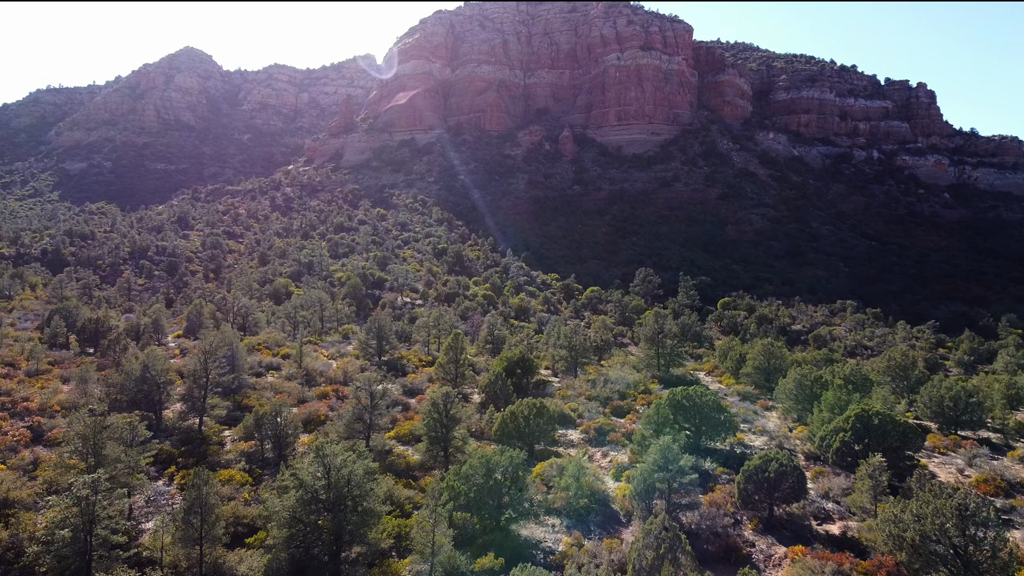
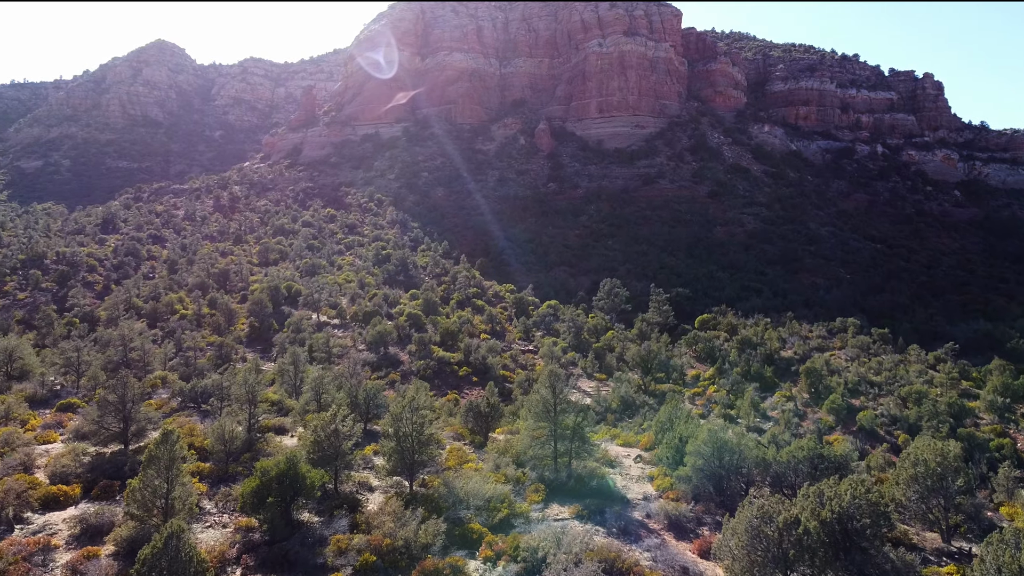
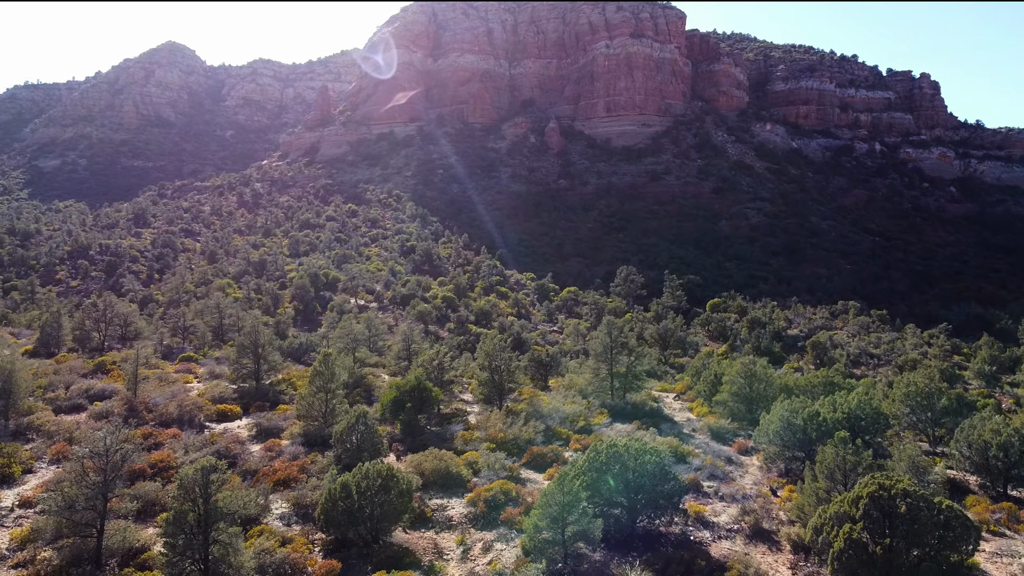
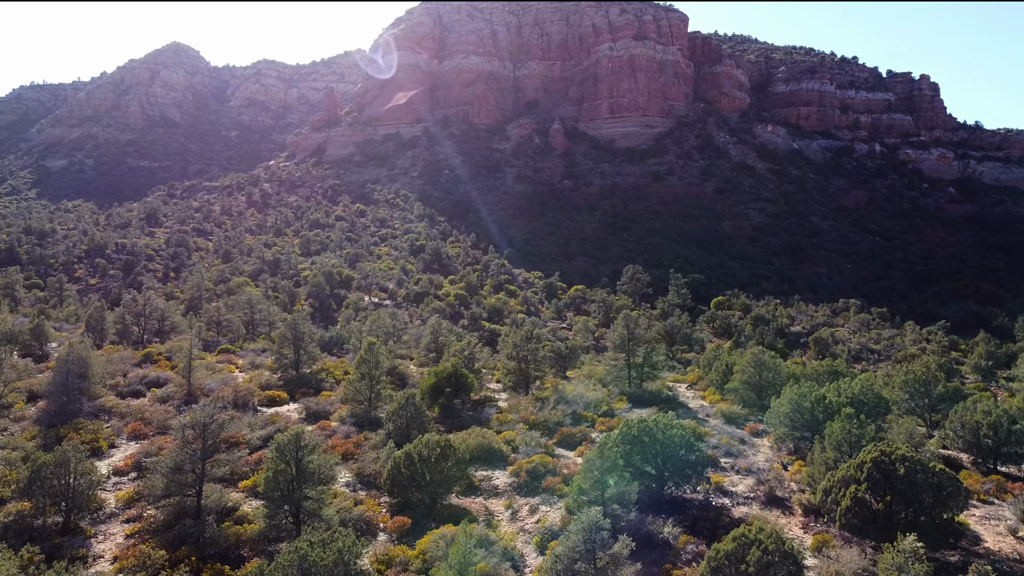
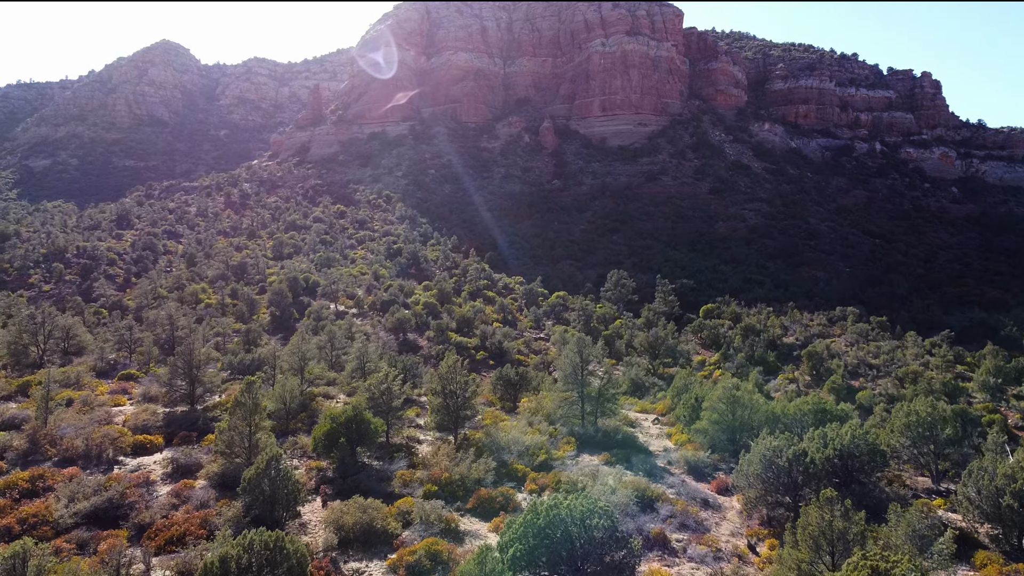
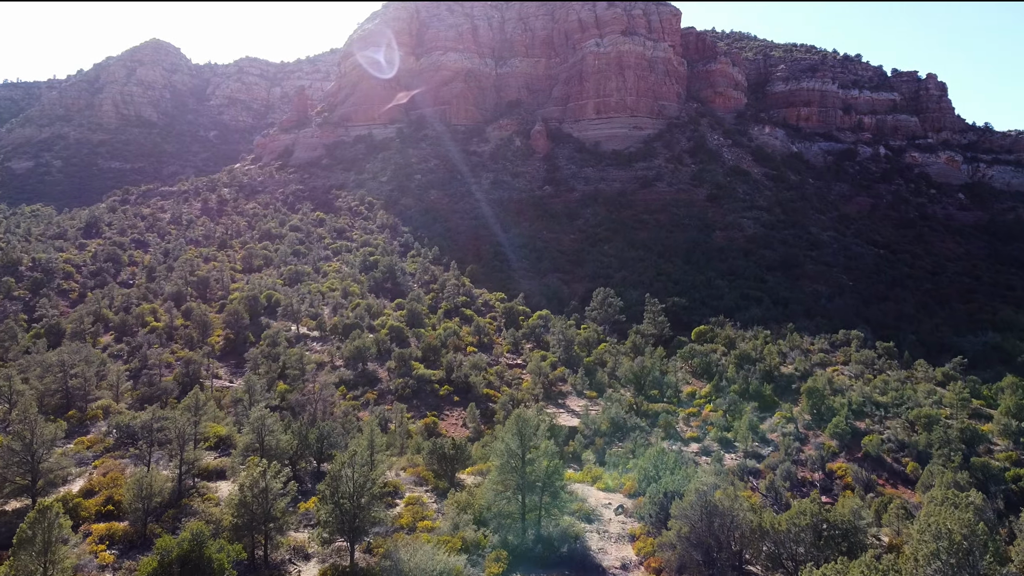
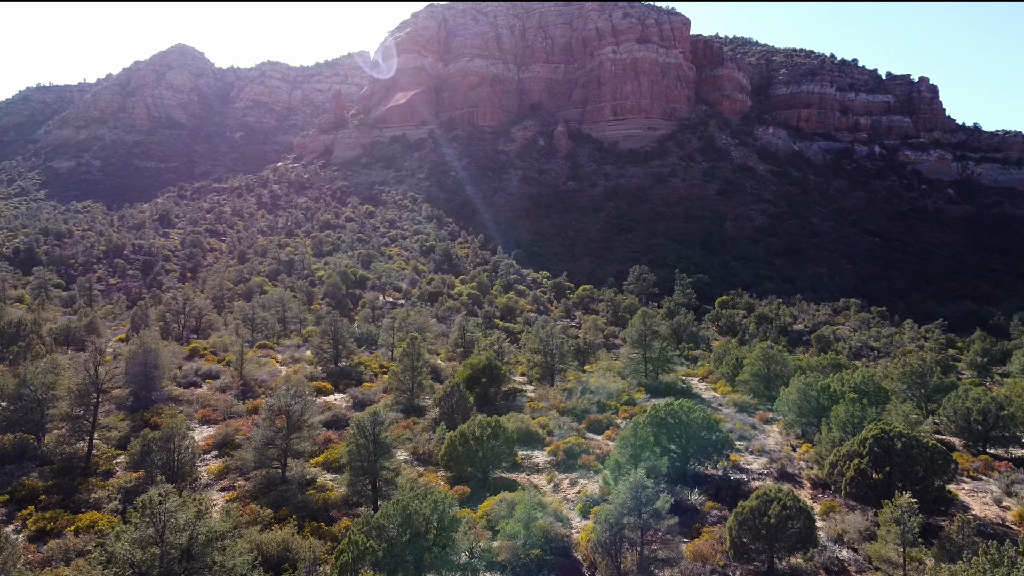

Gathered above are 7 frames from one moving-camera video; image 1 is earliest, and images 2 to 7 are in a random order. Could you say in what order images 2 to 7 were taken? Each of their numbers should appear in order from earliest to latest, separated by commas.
7, 4, 3, 5, 2, 6
